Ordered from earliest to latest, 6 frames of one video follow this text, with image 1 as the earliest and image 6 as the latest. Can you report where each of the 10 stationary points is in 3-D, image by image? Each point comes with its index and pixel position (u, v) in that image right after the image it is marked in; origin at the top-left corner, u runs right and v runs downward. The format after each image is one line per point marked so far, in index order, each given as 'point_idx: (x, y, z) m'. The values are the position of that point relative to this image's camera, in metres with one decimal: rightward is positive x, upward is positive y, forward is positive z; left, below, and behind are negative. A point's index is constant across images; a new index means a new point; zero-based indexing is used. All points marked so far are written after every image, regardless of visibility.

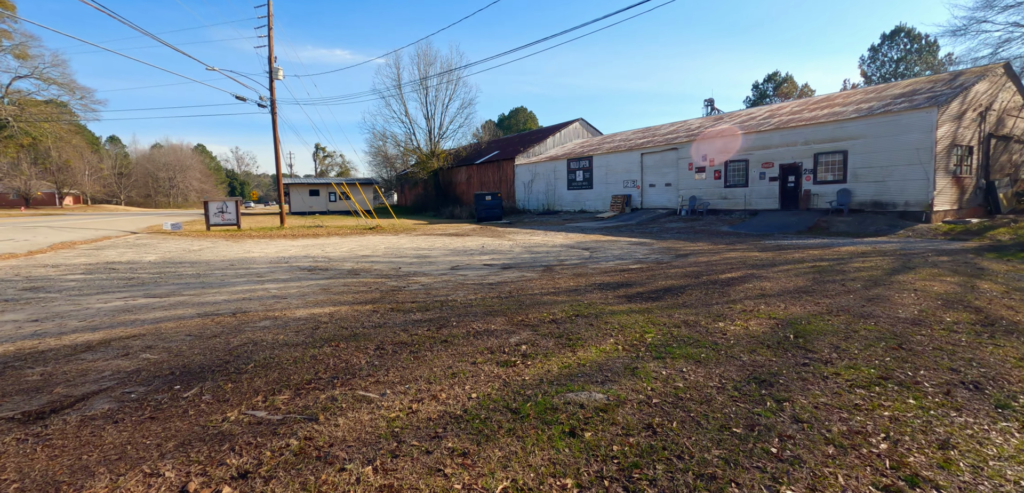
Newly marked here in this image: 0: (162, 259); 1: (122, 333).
0: (-7.5, -0.3, +10.6) m
1: (-3.1, -0.7, +3.9) m
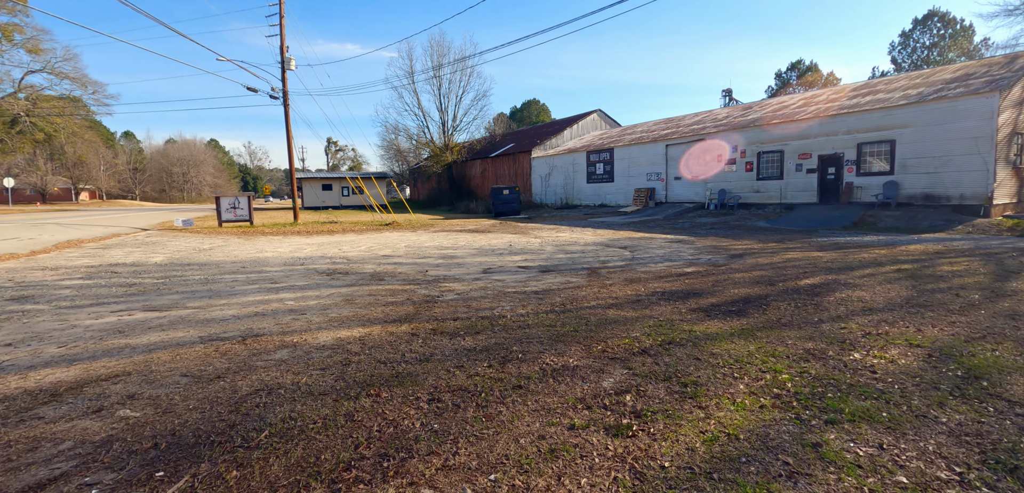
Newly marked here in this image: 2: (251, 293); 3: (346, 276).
0: (-6.8, -0.3, +9.9) m
1: (-2.5, -0.8, +3.1) m
2: (-3.1, -0.6, +6.0) m
3: (-2.5, -0.4, +7.4) m
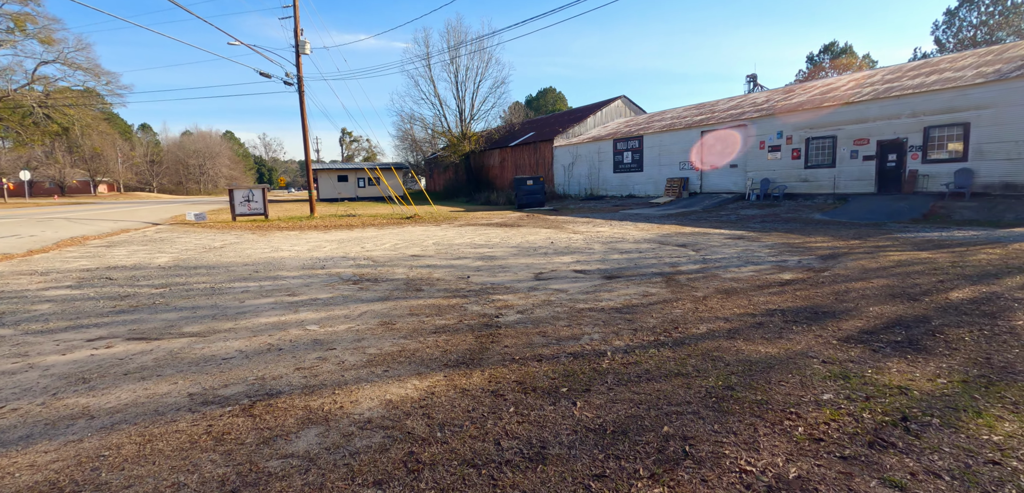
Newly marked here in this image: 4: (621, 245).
0: (-6.0, -0.3, +8.8) m
1: (-1.9, -0.9, +1.9) m
2: (-2.4, -0.6, +4.8) m
3: (-1.7, -0.5, +6.2) m
4: (+2.2, 0.0, +10.0) m
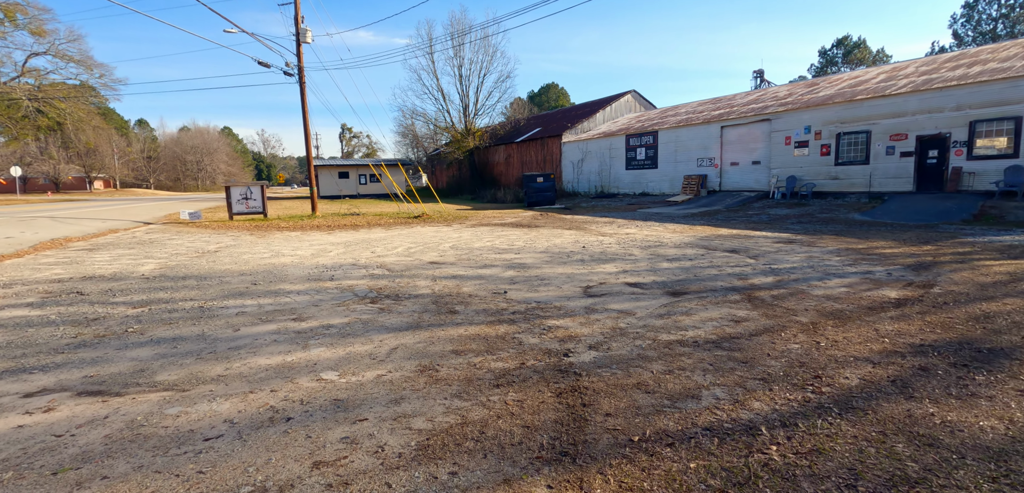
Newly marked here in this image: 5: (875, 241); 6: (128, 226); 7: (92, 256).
0: (-5.4, -0.4, +7.7) m
1: (-1.3, -1.0, +0.8) m
2: (-1.8, -0.8, +3.7) m
3: (-1.2, -0.6, +5.2) m
4: (+2.7, -0.1, +8.9) m
5: (+7.1, +0.1, +9.7) m
6: (-11.8, +0.6, +15.2) m
7: (-8.1, -0.2, +9.6) m
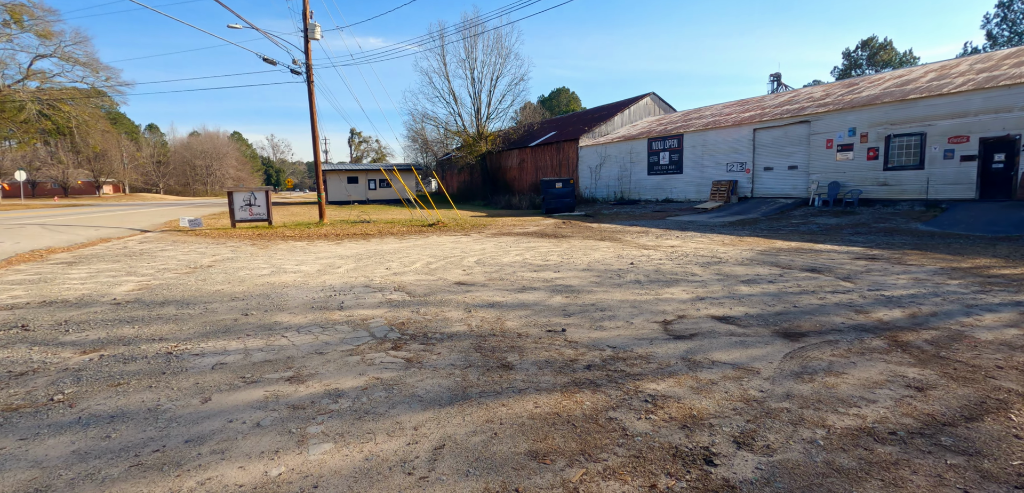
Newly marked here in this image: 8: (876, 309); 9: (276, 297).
0: (-4.9, -0.6, +6.5) m
1: (-0.9, -1.2, -0.5) m
2: (-1.3, -1.0, +2.4) m
3: (-0.6, -0.8, +3.9) m
4: (+3.3, -0.3, +7.6) m
5: (+7.7, -0.2, +8.3) m
6: (-11.1, +0.3, +14.1) m
7: (-7.5, -0.4, +8.4) m
8: (+3.8, -0.6, +5.2) m
9: (-2.9, -0.6, +6.1) m
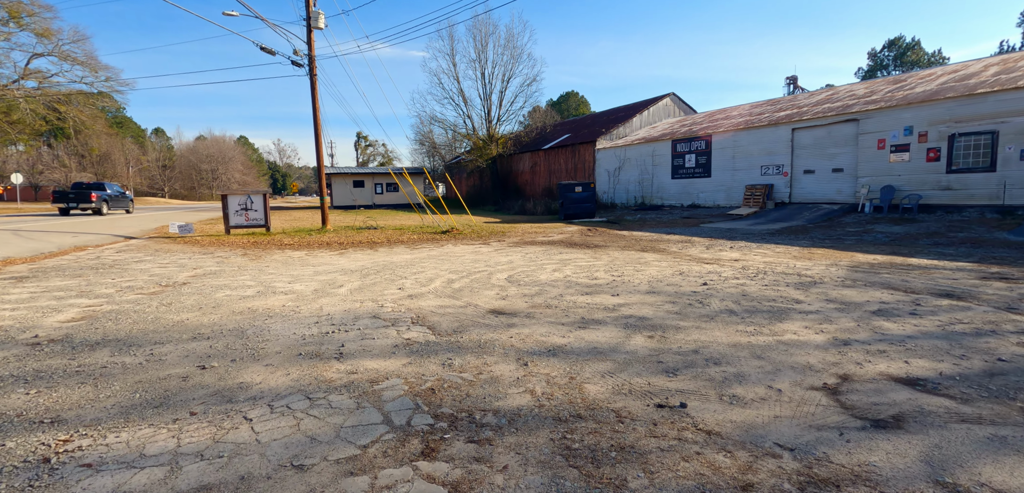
0: (-4.3, -0.8, +4.9) m
1: (-0.4, -1.3, -2.1) m
2: (-0.8, -1.1, +0.8) m
3: (-0.1, -1.0, +2.3) m
4: (+3.9, -0.6, +5.9) m
5: (+8.3, -0.4, +6.6) m
6: (-10.4, +0.1, +12.6) m
7: (-6.9, -0.6, +6.9) m
8: (+4.3, -0.8, +3.5) m
9: (-2.3, -0.8, +4.5) m
